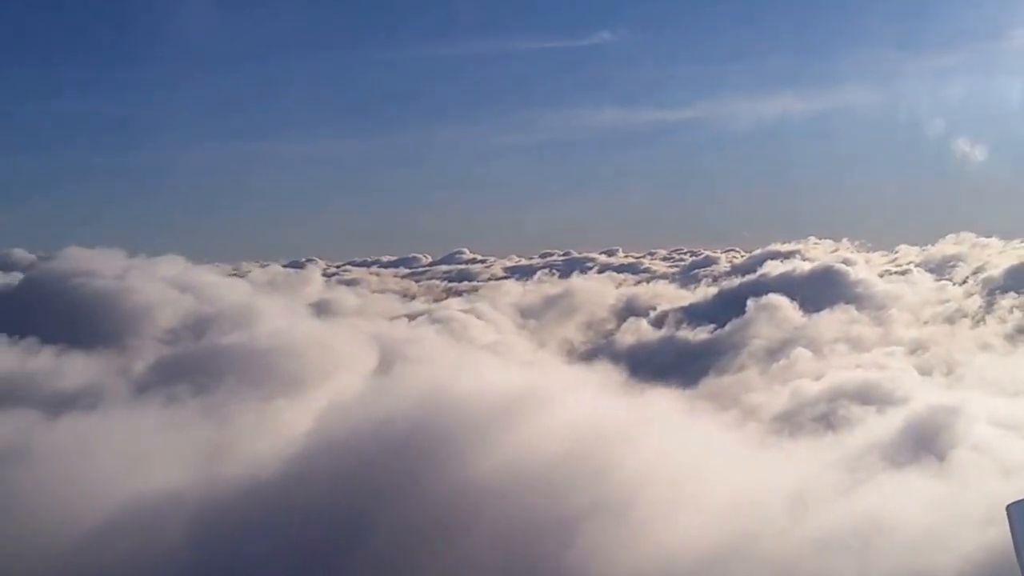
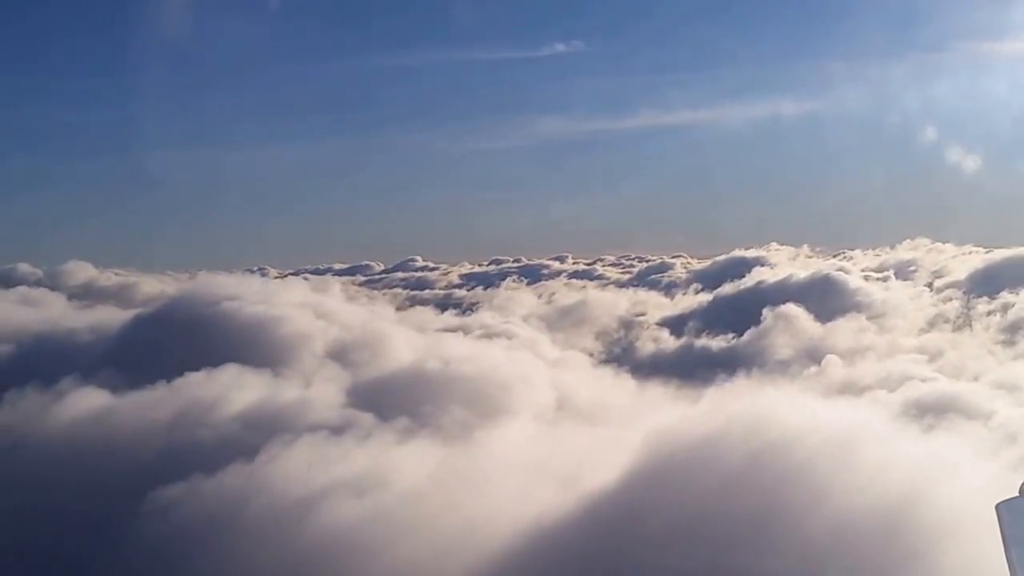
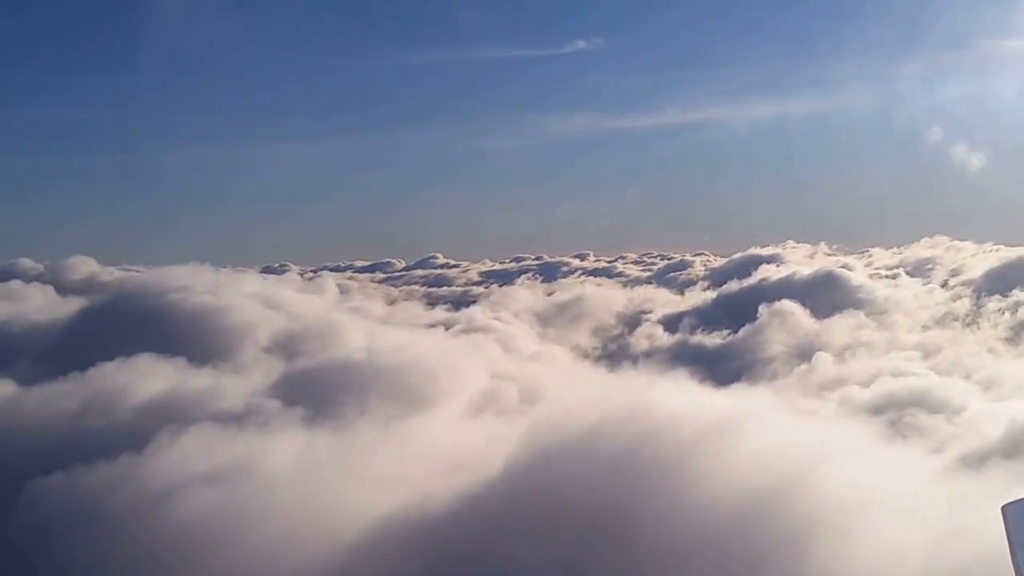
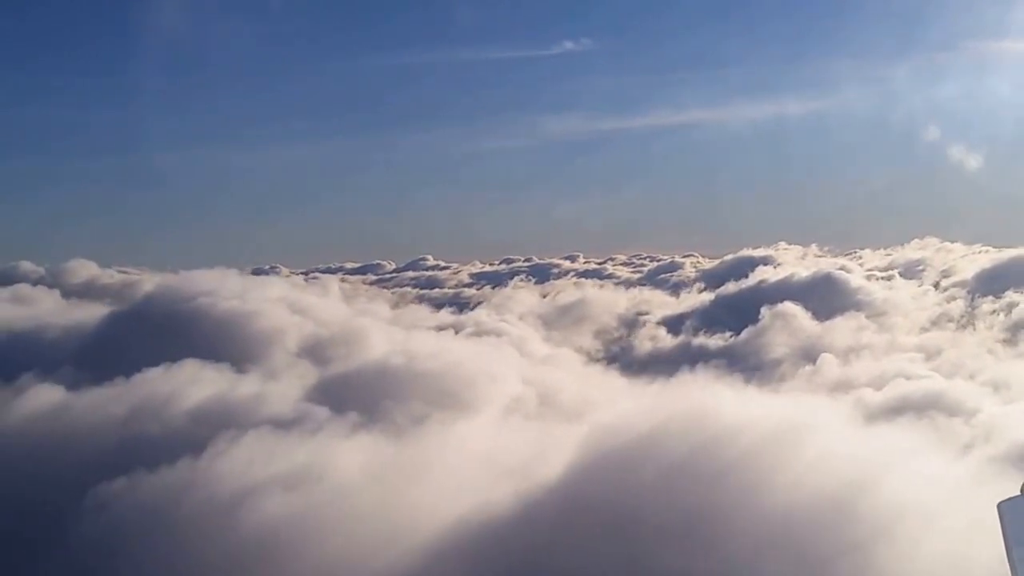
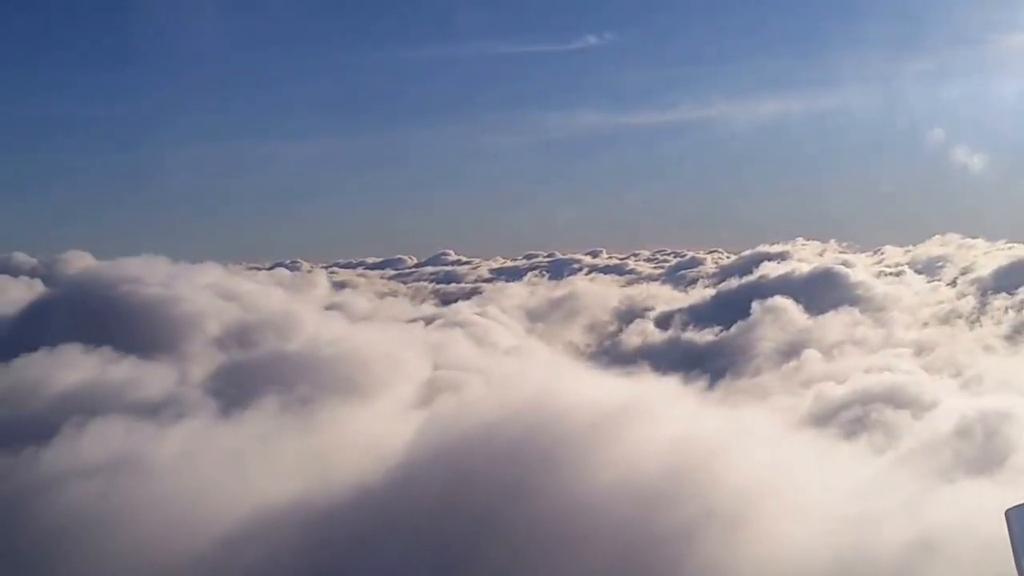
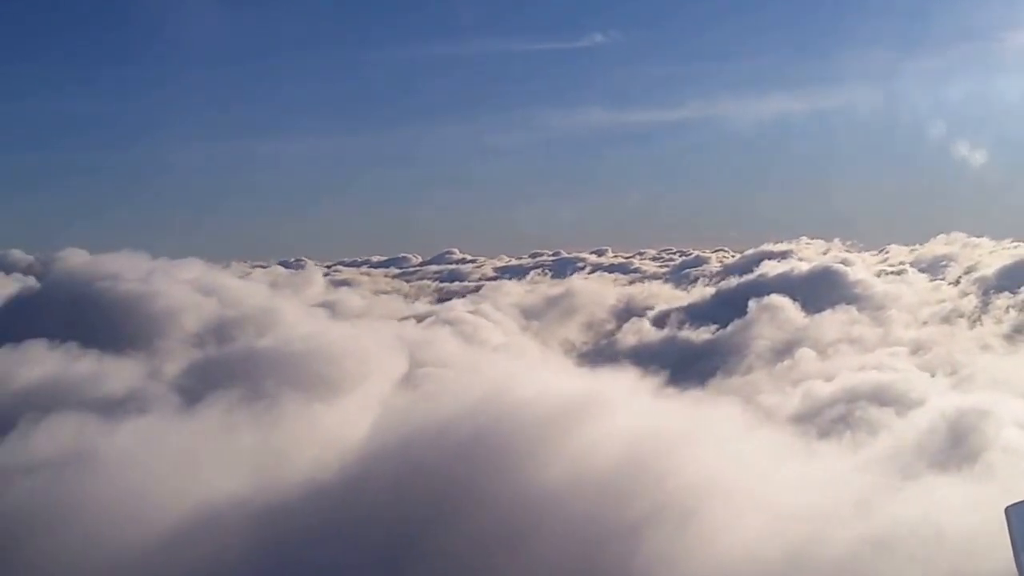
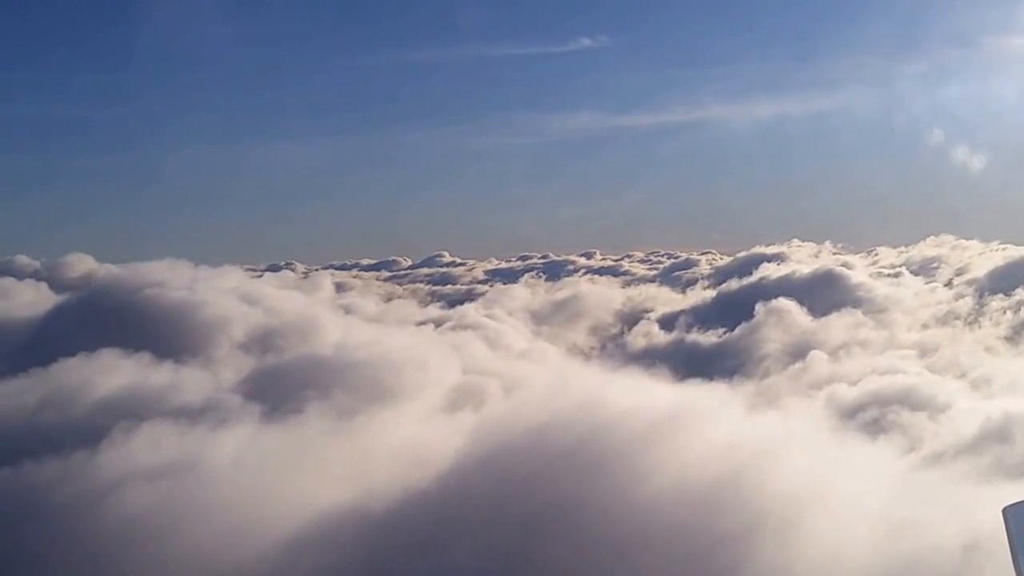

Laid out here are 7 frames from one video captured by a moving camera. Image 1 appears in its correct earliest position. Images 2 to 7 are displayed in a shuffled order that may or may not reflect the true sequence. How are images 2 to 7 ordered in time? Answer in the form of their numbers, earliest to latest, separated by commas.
6, 5, 7, 3, 4, 2
